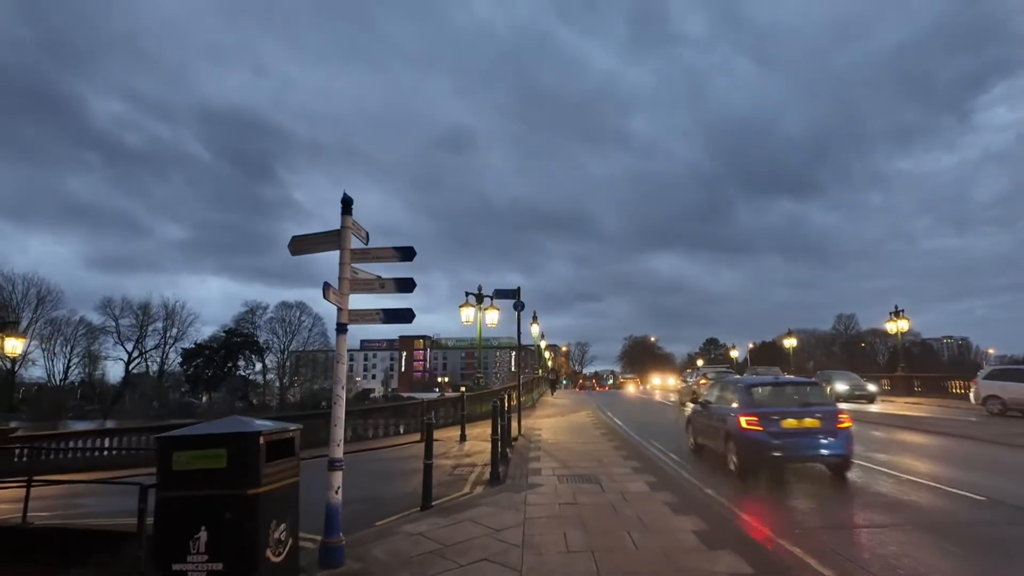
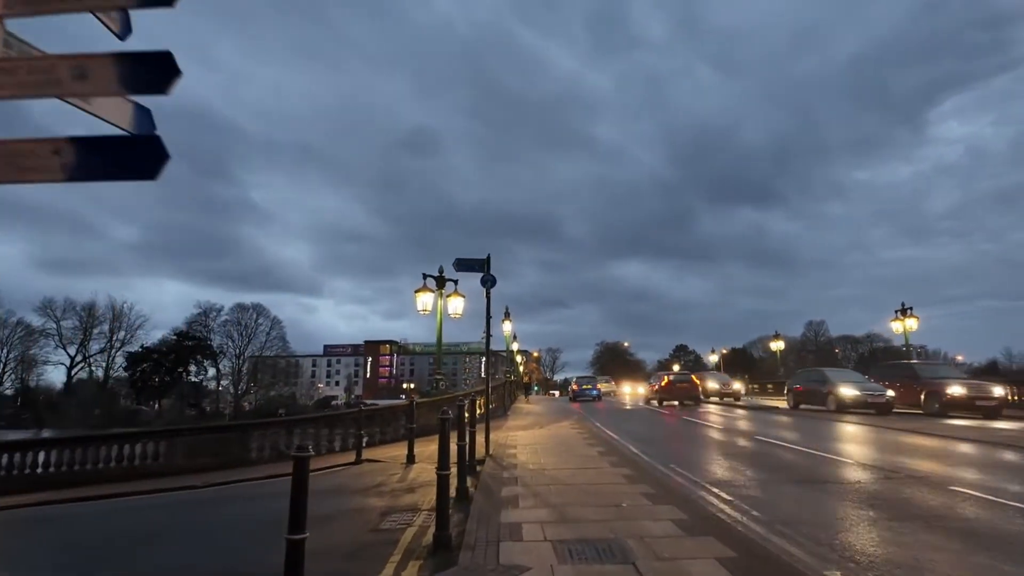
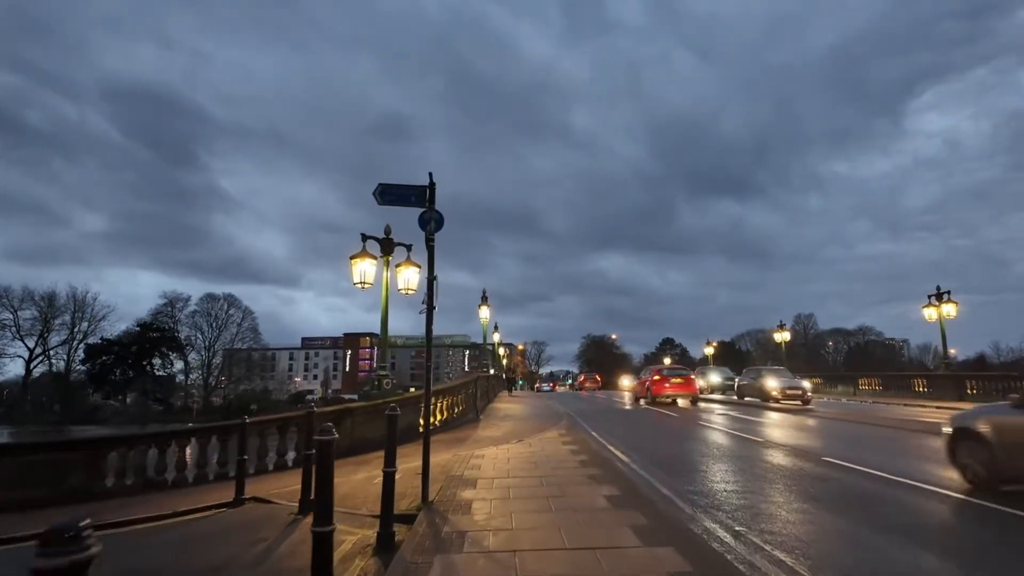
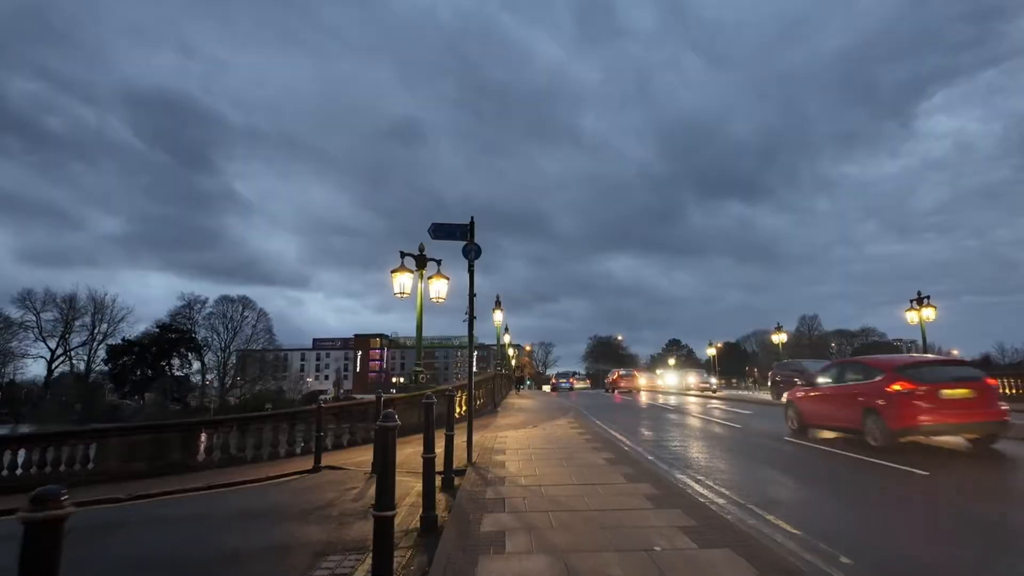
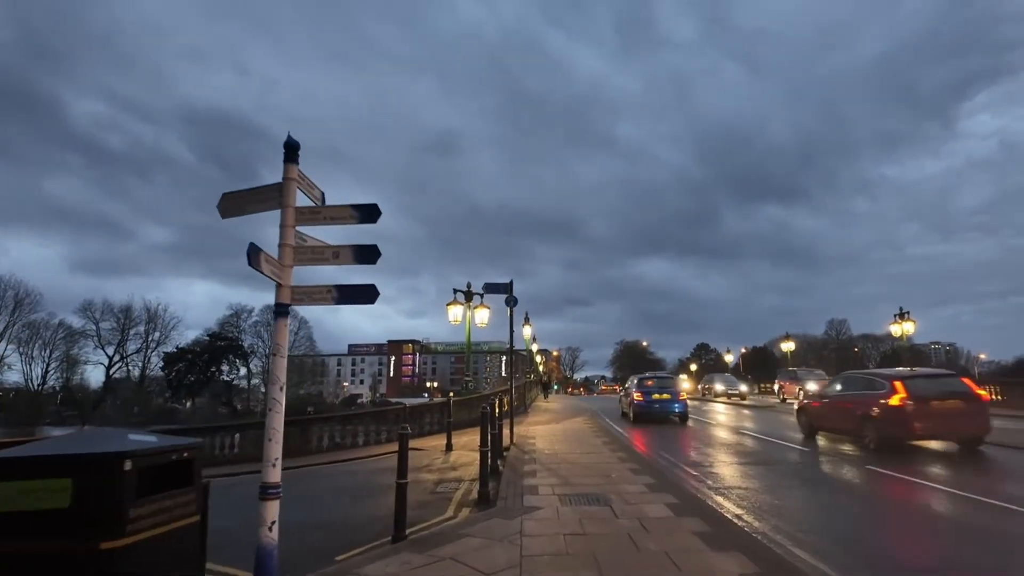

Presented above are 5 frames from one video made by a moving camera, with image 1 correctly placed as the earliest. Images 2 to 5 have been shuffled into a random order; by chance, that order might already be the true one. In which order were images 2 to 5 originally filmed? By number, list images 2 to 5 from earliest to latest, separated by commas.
5, 2, 4, 3
